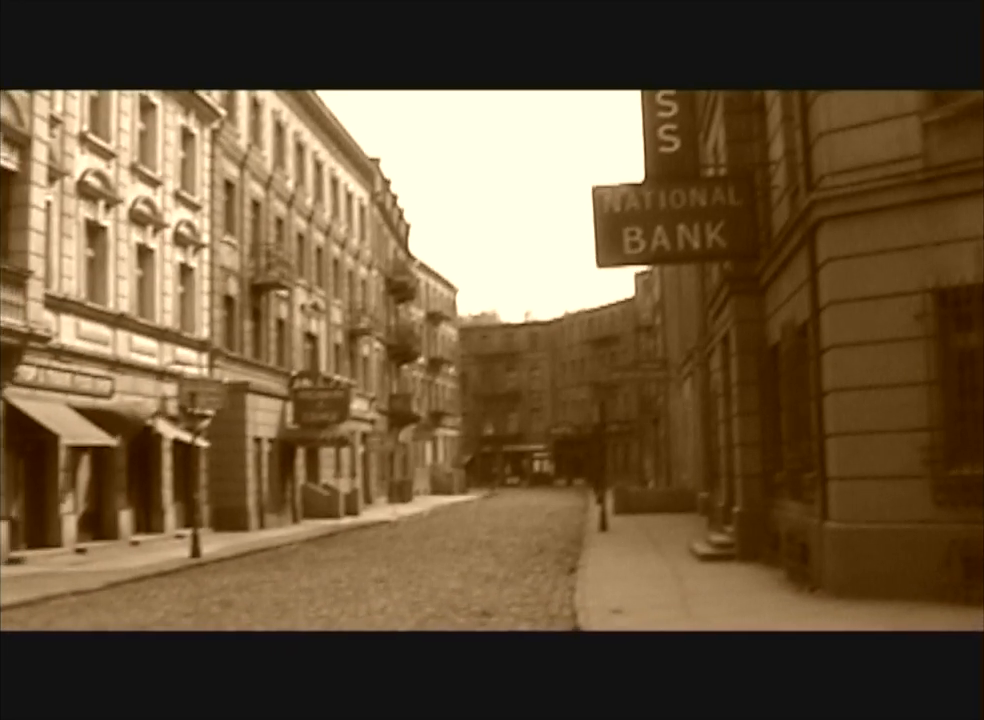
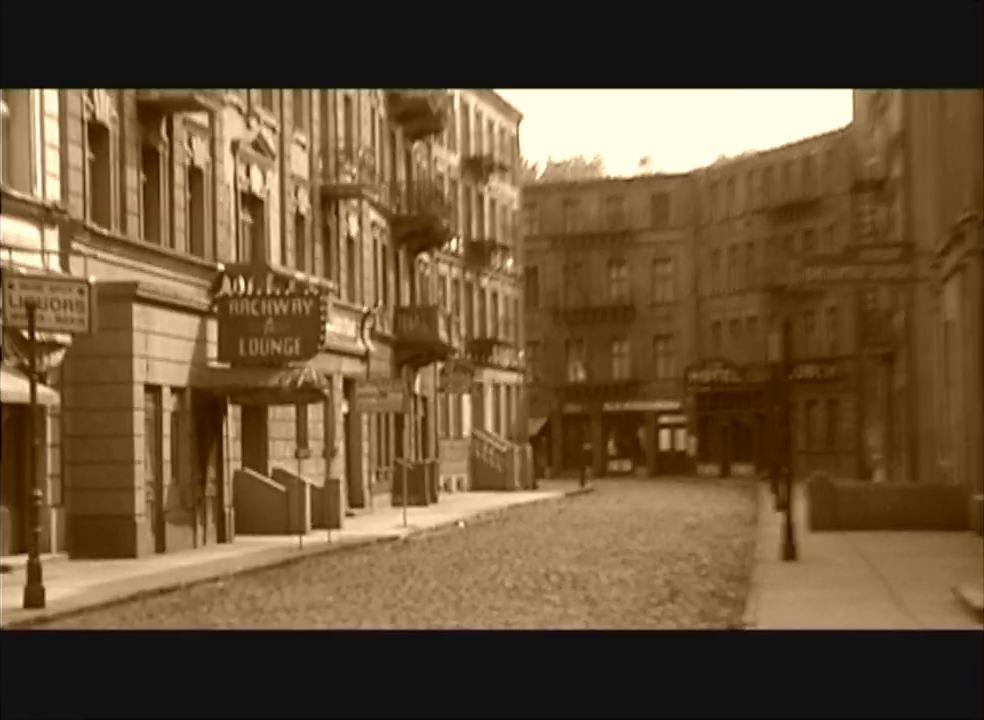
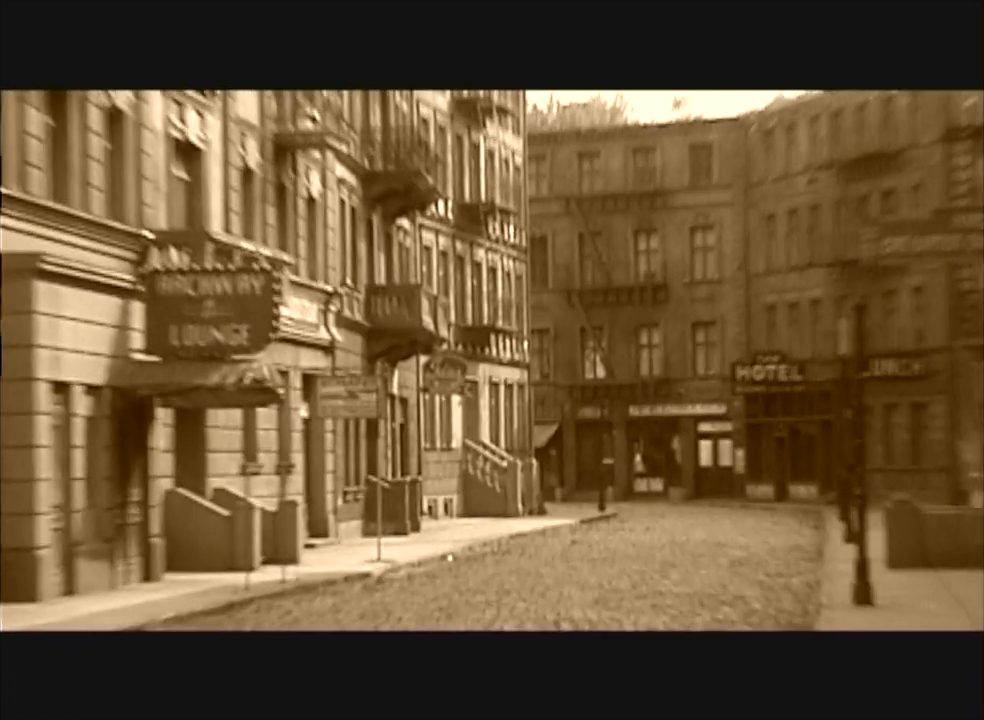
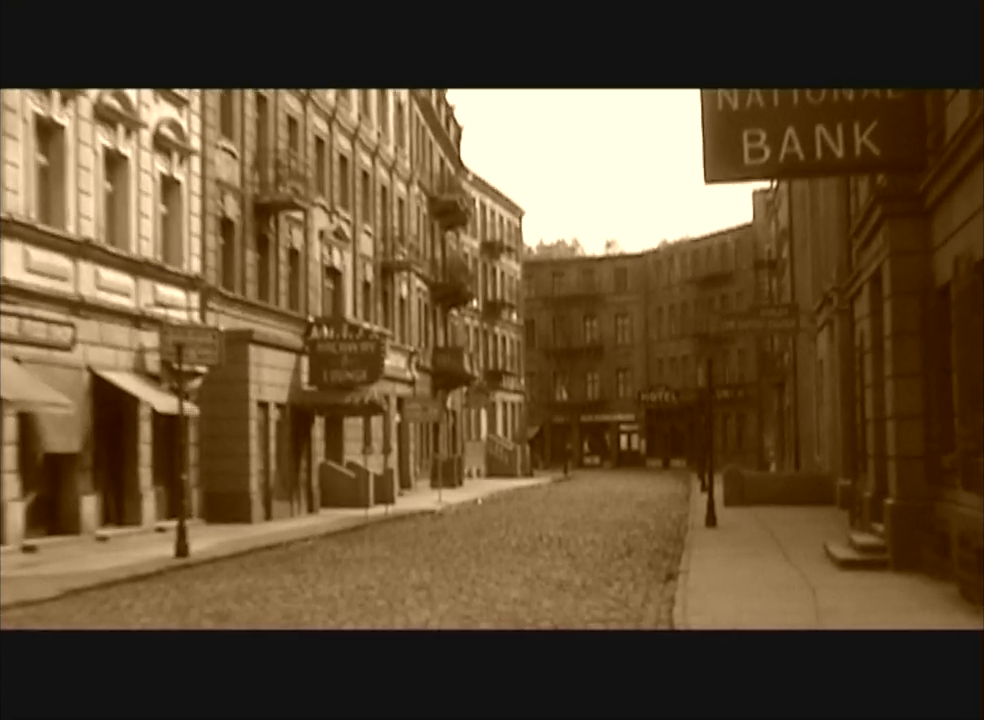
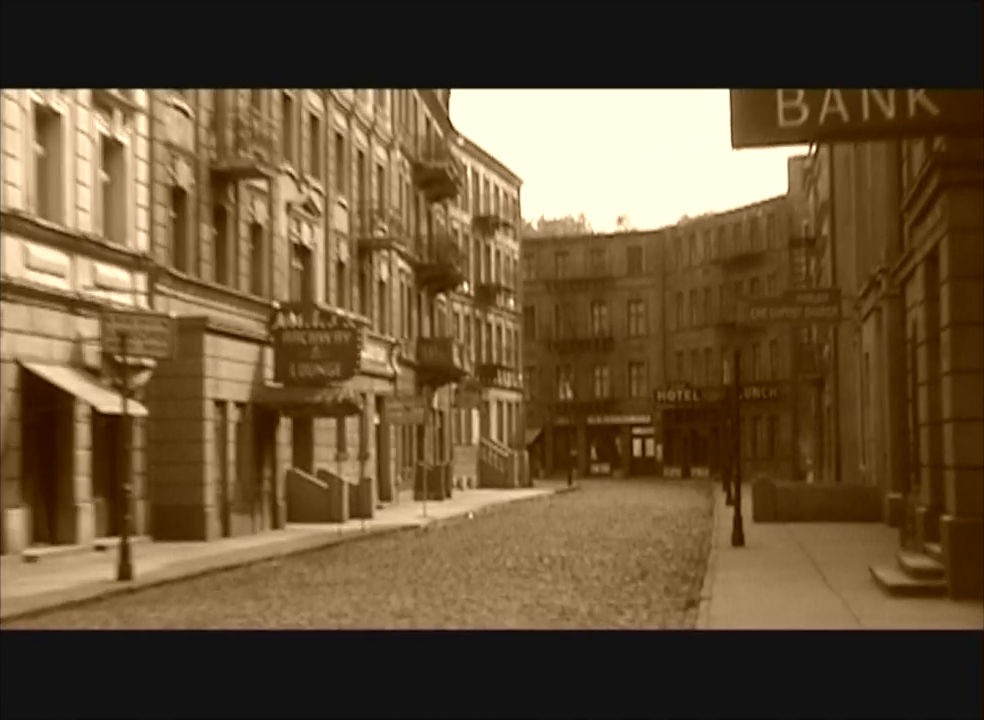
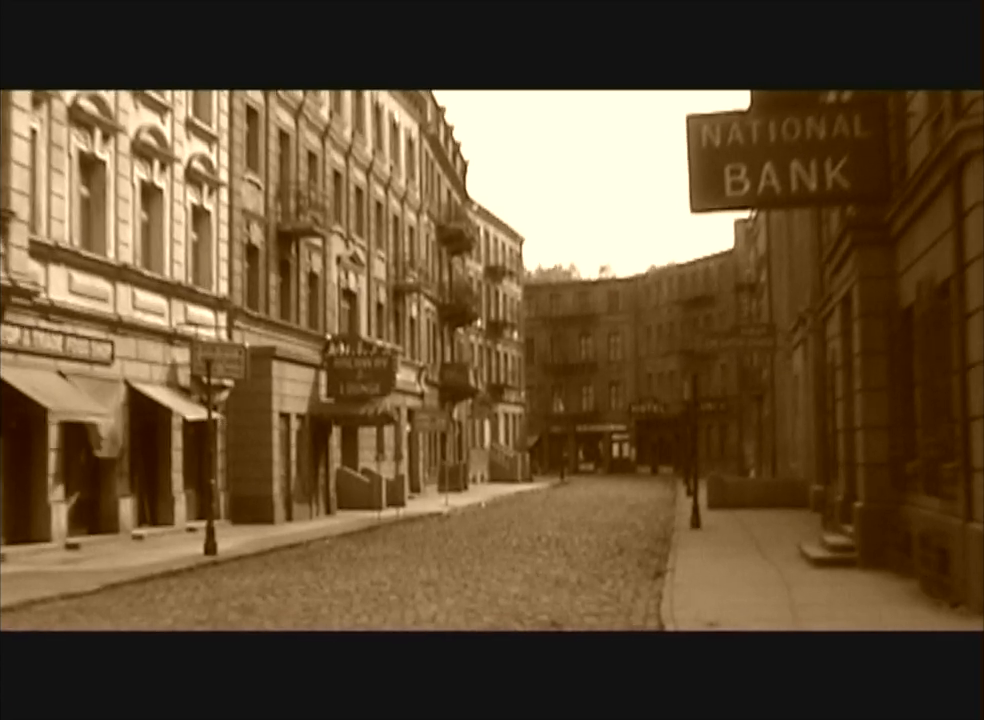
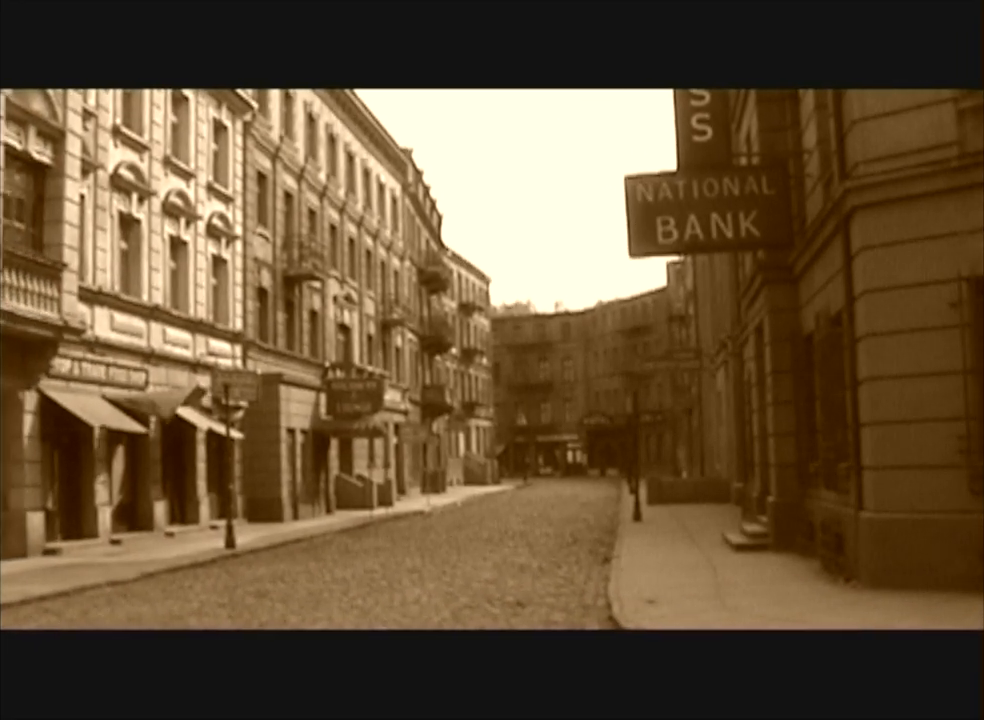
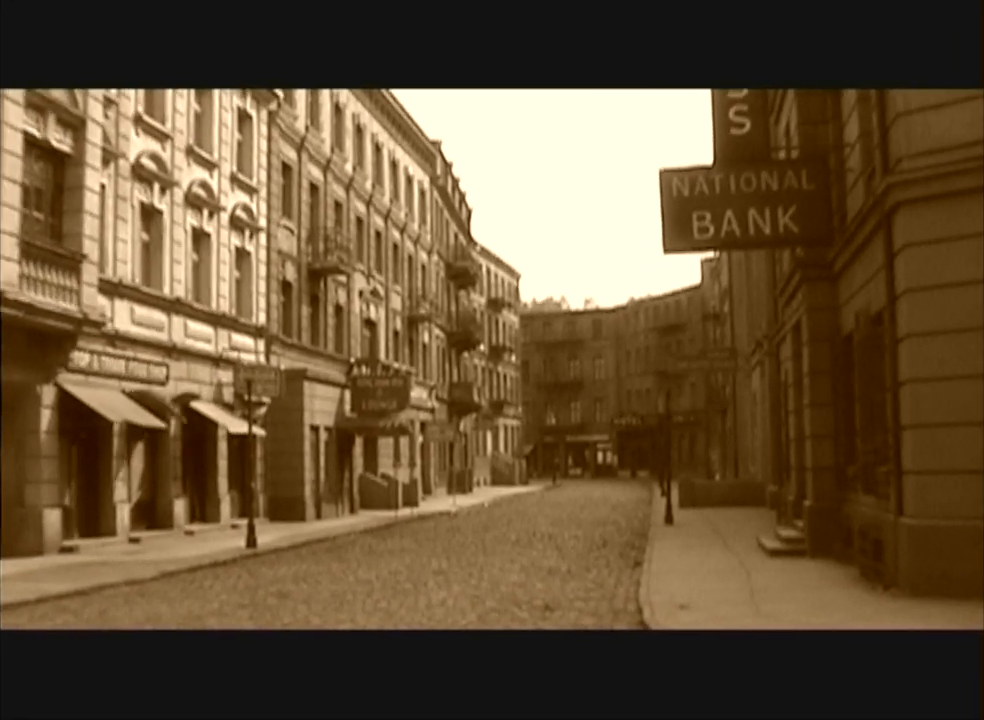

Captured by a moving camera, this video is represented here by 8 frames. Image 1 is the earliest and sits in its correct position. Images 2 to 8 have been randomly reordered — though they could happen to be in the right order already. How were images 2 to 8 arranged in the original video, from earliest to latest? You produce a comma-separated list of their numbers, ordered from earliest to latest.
7, 8, 6, 4, 5, 2, 3
